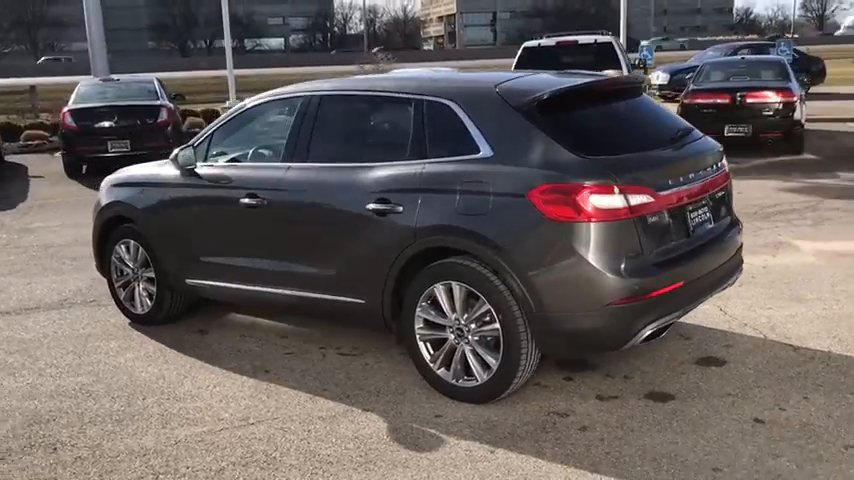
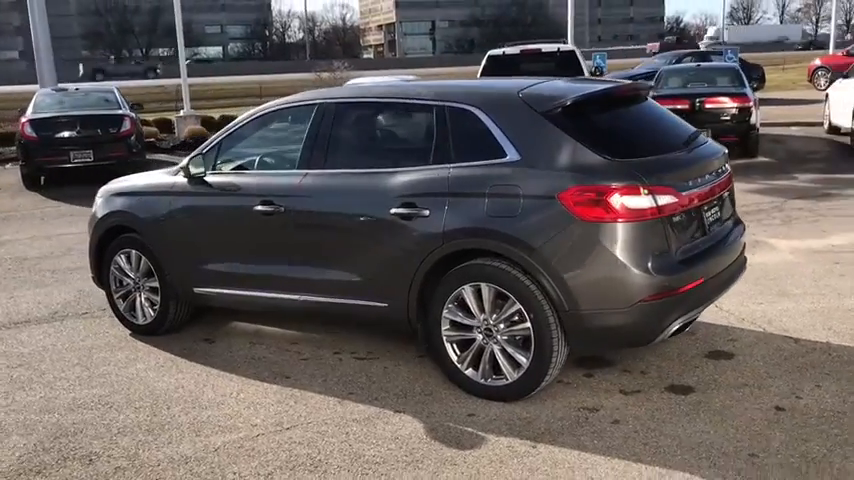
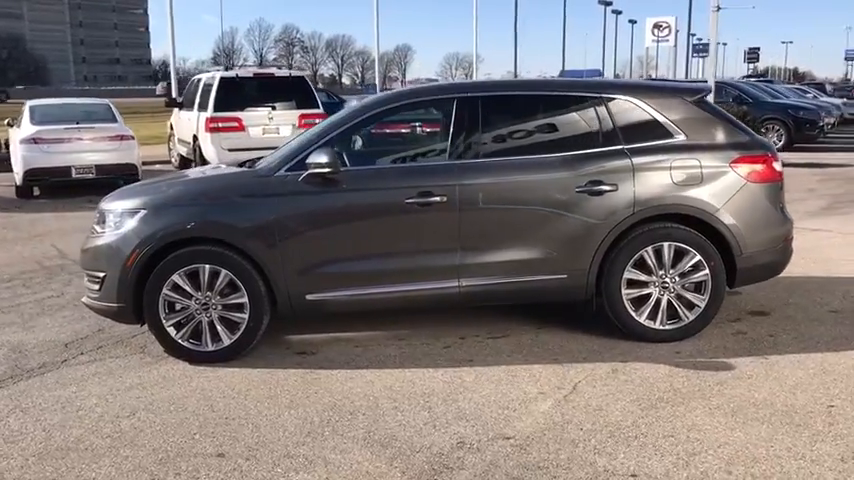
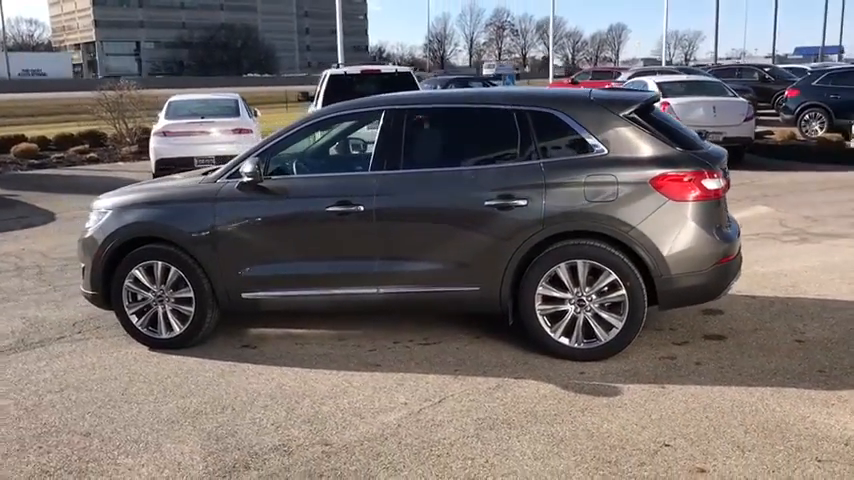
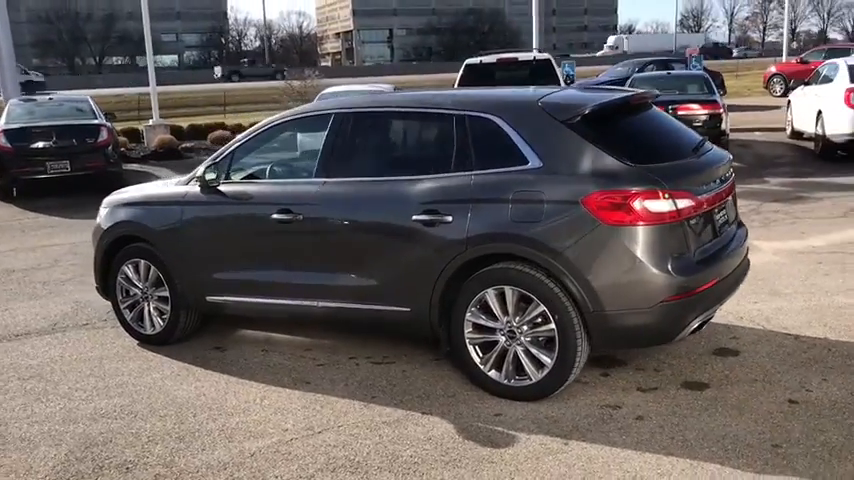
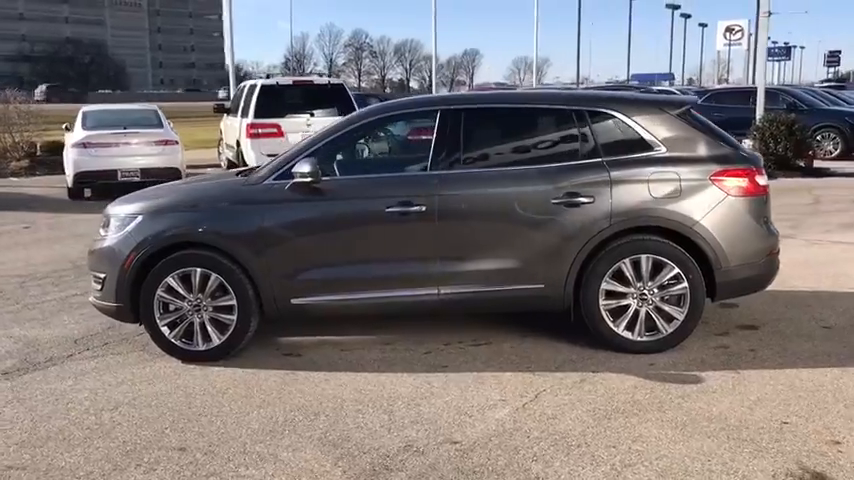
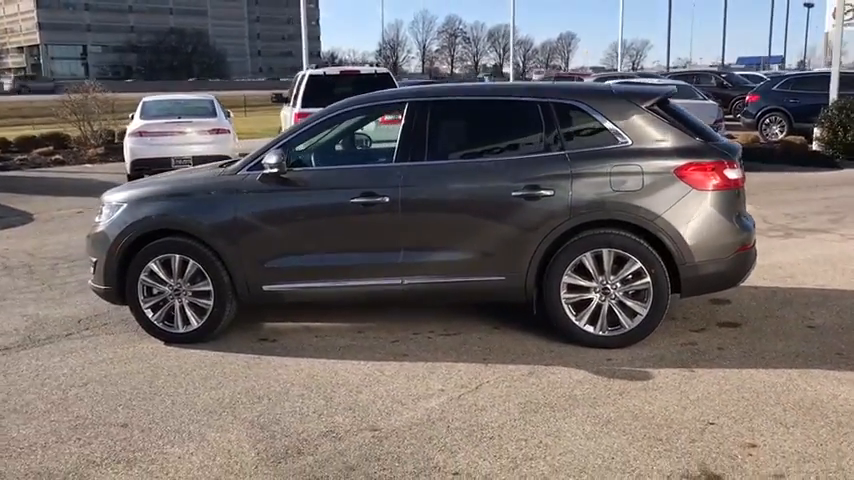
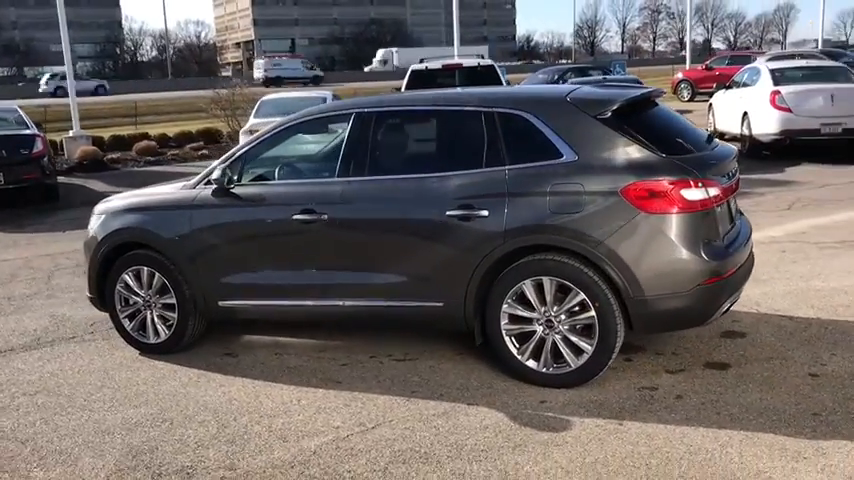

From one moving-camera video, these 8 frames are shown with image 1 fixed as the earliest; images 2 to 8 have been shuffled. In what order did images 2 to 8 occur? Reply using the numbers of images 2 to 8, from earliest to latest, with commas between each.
2, 5, 8, 4, 7, 6, 3
